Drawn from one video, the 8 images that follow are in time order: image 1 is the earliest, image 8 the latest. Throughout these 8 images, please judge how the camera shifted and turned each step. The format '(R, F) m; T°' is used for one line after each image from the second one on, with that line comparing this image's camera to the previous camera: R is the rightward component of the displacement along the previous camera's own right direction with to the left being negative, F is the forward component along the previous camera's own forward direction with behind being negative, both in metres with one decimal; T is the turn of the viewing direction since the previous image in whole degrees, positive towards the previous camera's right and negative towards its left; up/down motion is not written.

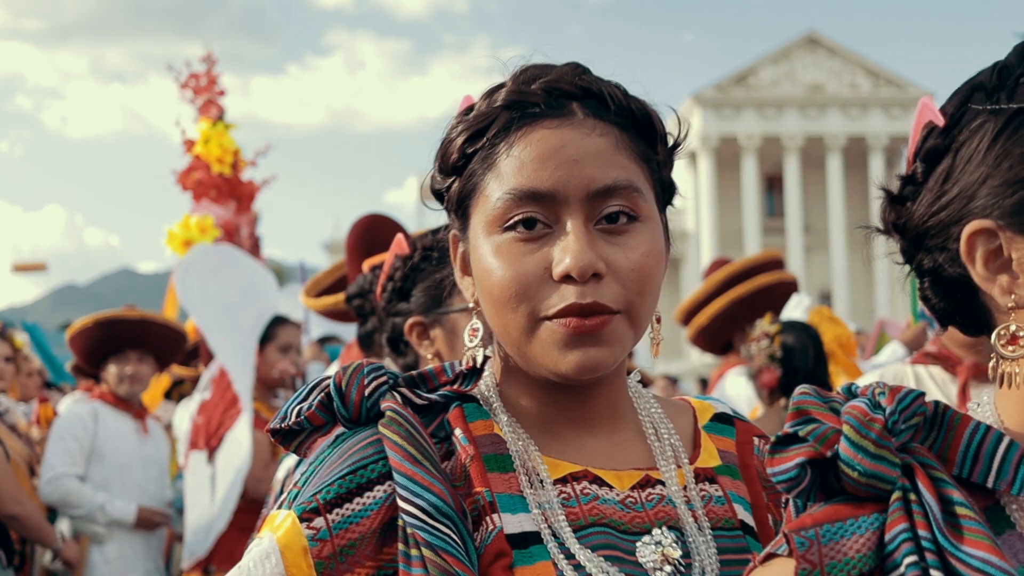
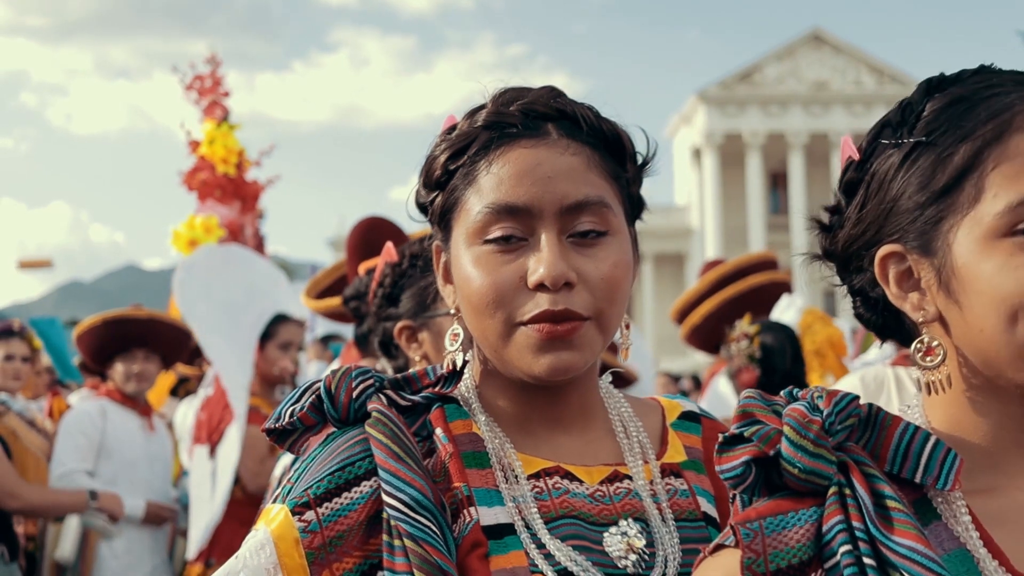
(0.0, -0.1) m; 0°
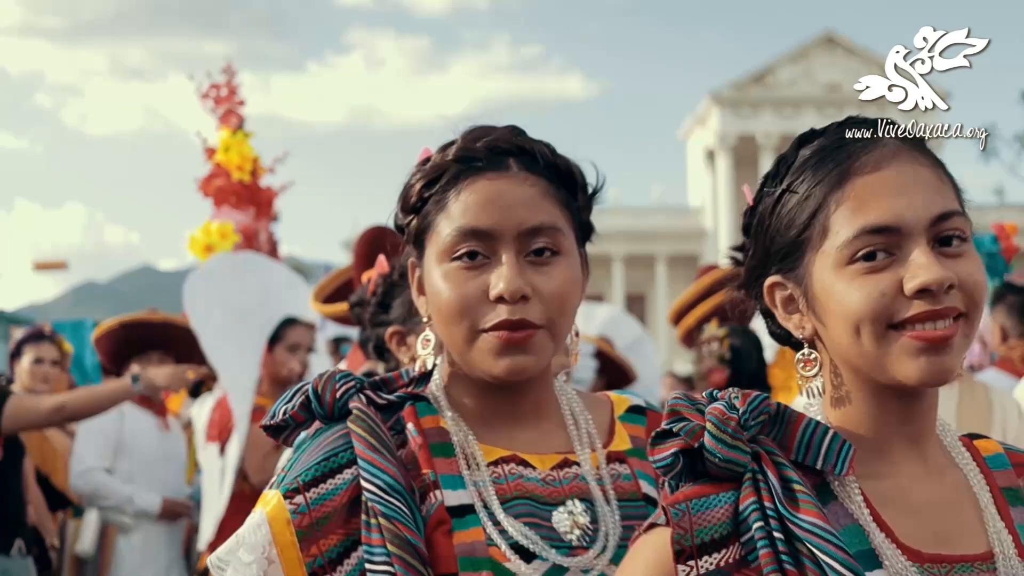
(+0.1, -0.2) m; -1°
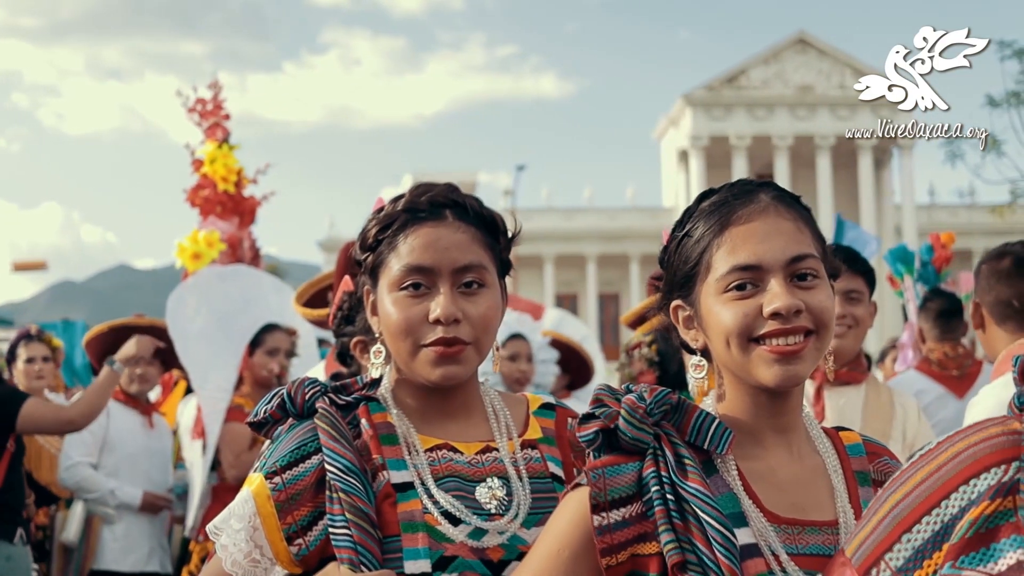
(+0.1, -0.5) m; +1°
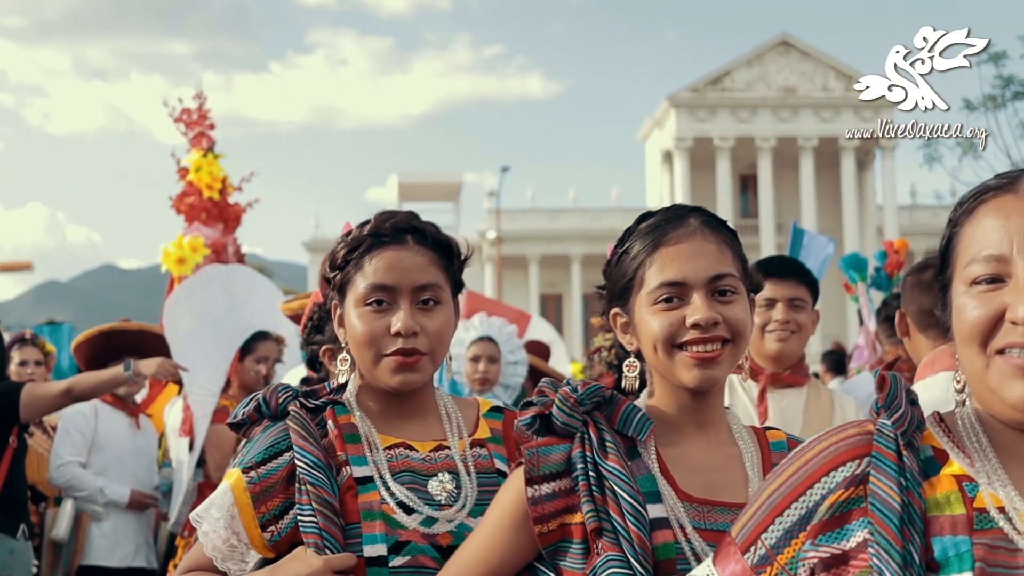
(+0.1, -0.3) m; +1°
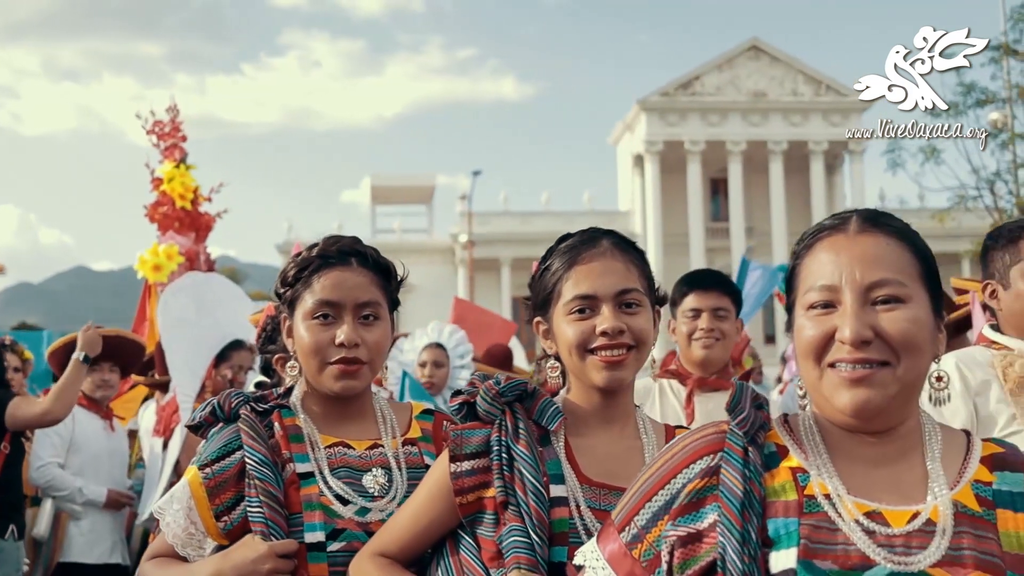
(+0.1, -0.3) m; +1°
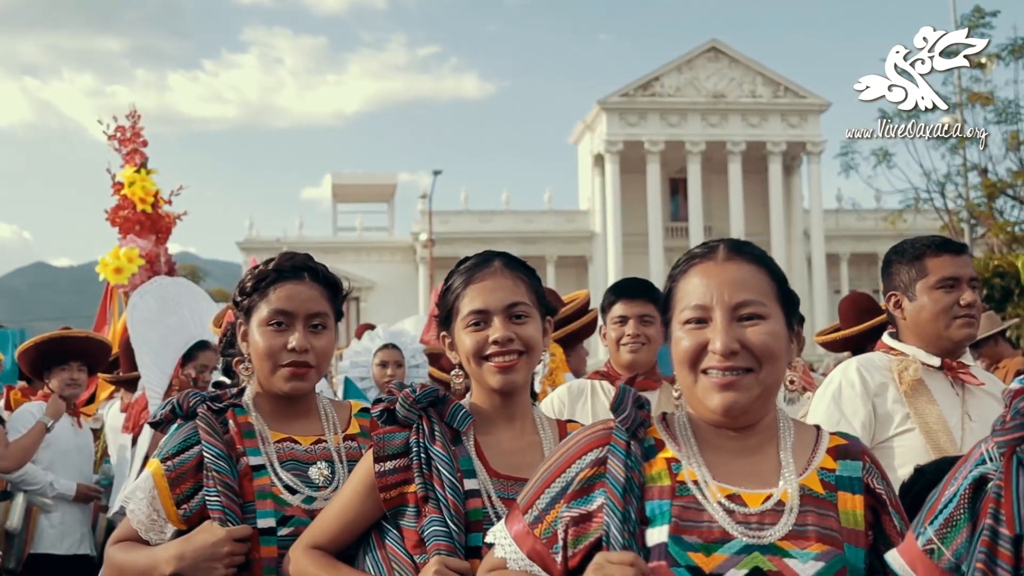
(+0.1, -0.4) m; +1°
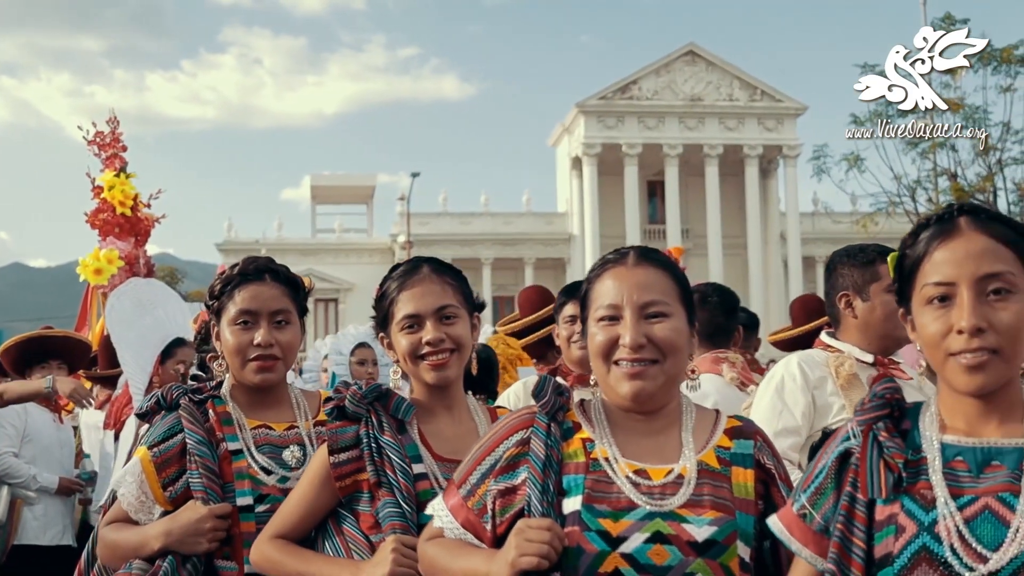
(+0.1, -0.3) m; +1°
